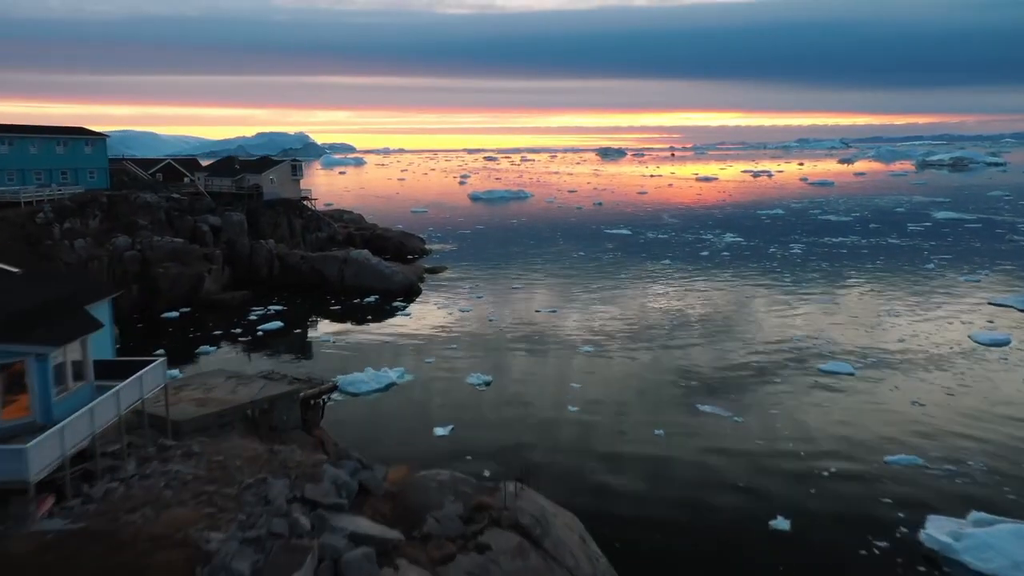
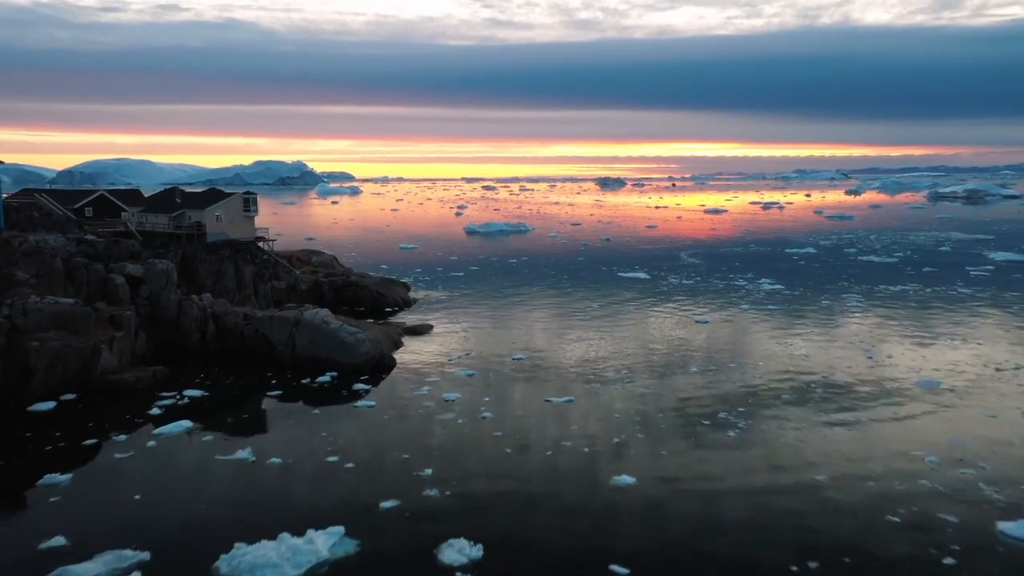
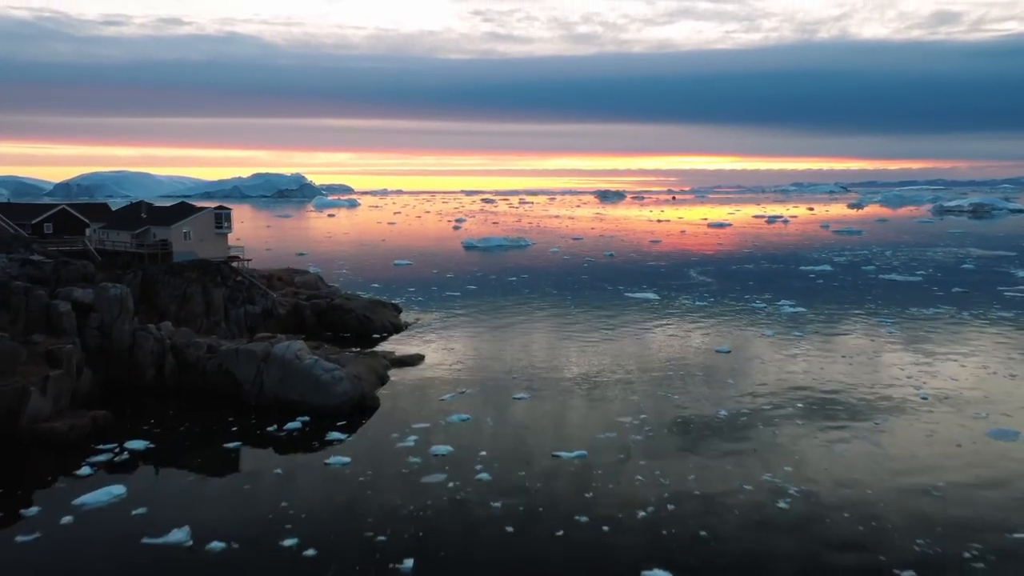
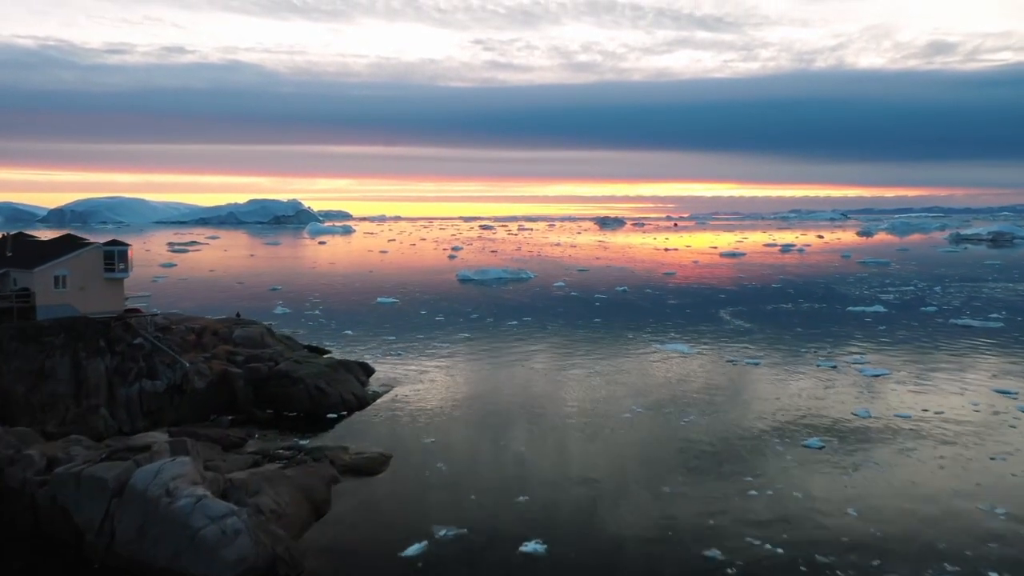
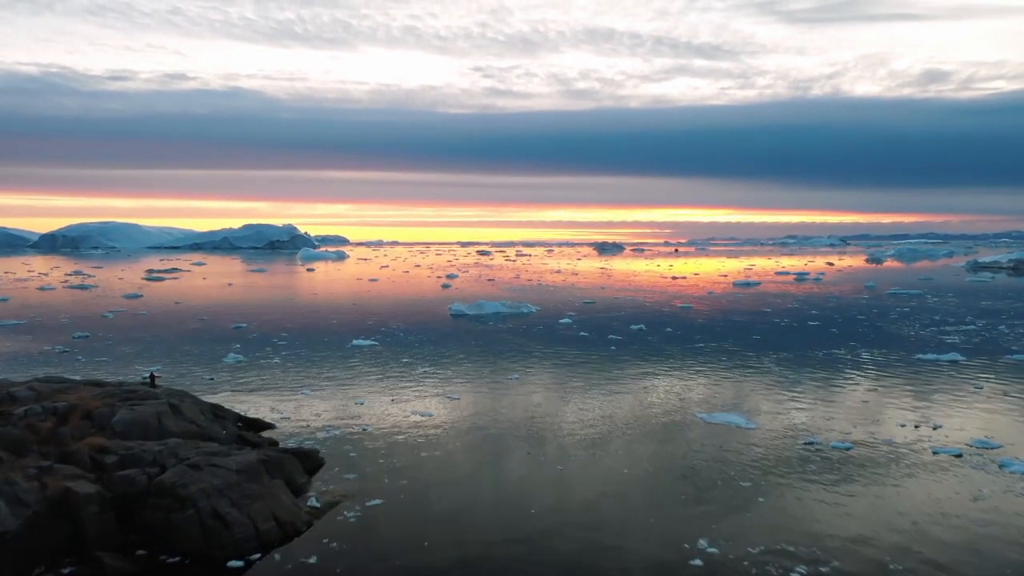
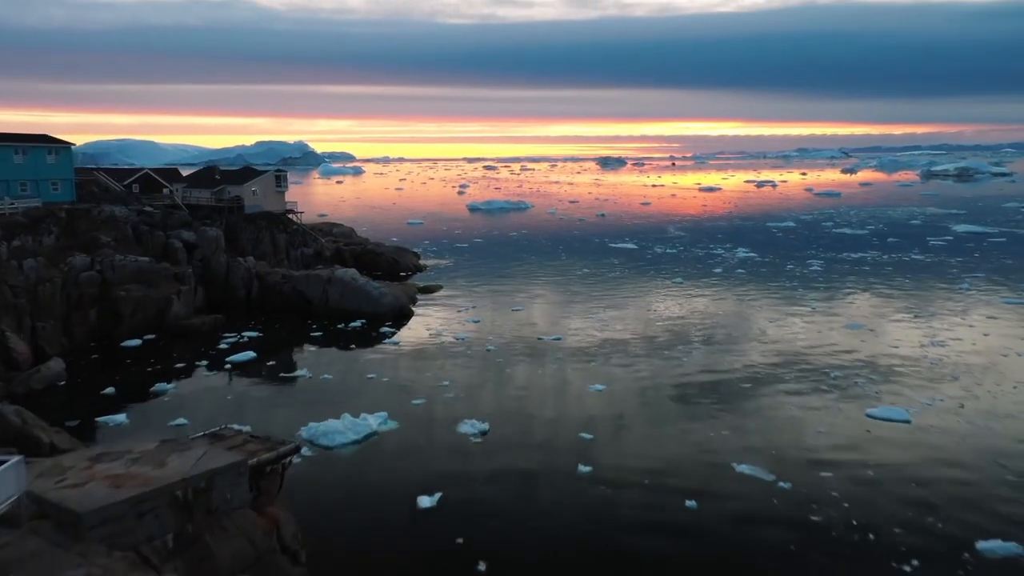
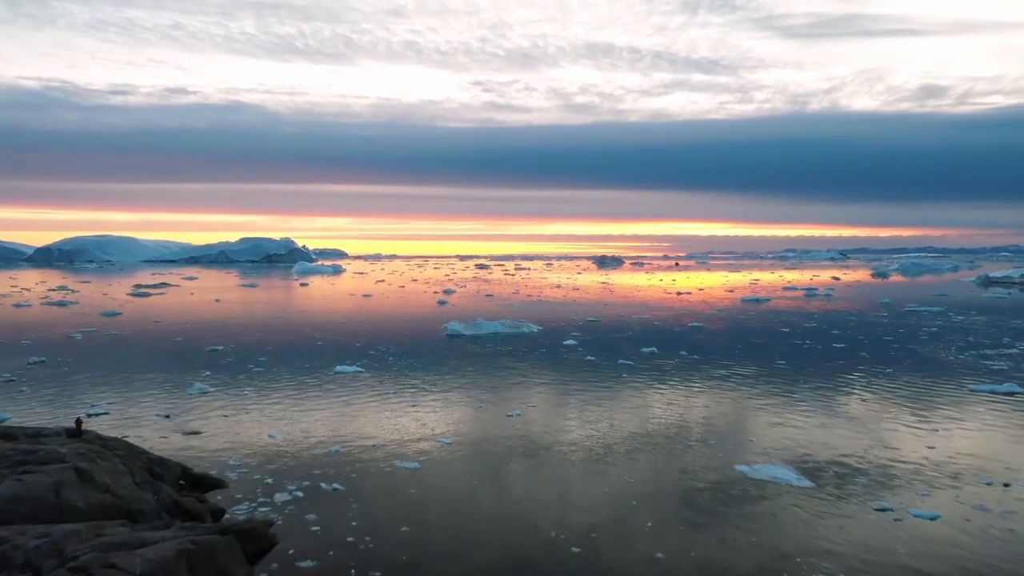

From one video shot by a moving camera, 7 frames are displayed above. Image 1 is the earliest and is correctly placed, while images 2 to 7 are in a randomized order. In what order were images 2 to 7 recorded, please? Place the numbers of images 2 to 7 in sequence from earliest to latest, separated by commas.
6, 2, 3, 4, 5, 7
